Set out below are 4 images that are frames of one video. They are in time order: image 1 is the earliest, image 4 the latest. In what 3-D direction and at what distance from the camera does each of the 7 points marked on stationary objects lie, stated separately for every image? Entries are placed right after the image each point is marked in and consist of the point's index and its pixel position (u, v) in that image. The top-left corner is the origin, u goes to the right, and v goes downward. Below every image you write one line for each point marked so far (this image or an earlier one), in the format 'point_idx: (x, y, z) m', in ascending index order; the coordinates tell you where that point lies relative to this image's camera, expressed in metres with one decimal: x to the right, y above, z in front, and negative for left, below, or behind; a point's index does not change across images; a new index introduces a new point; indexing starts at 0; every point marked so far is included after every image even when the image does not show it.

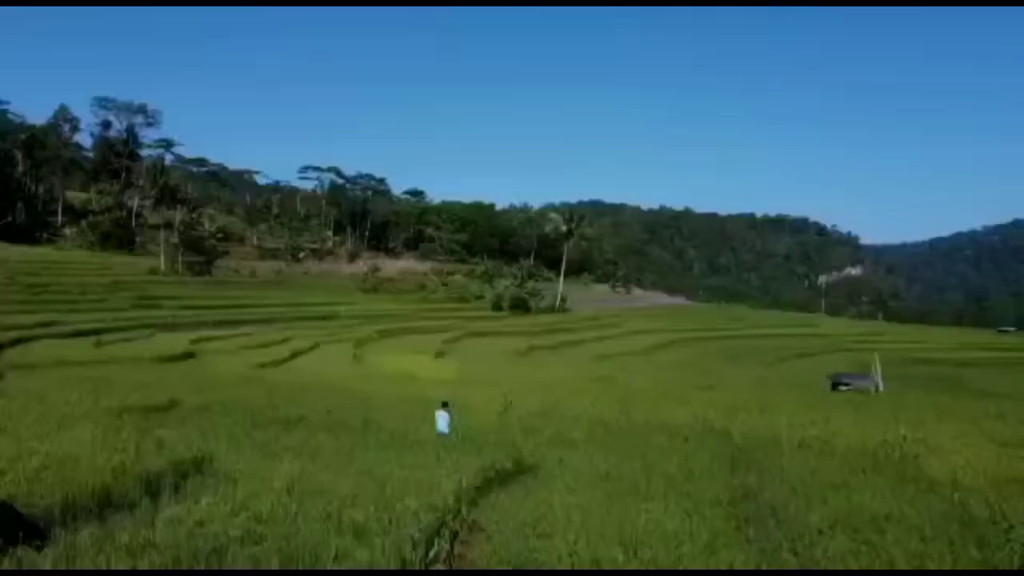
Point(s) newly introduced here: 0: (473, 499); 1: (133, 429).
0: (-0.5, -2.7, +12.0) m
1: (-5.8, -2.2, +14.5) m
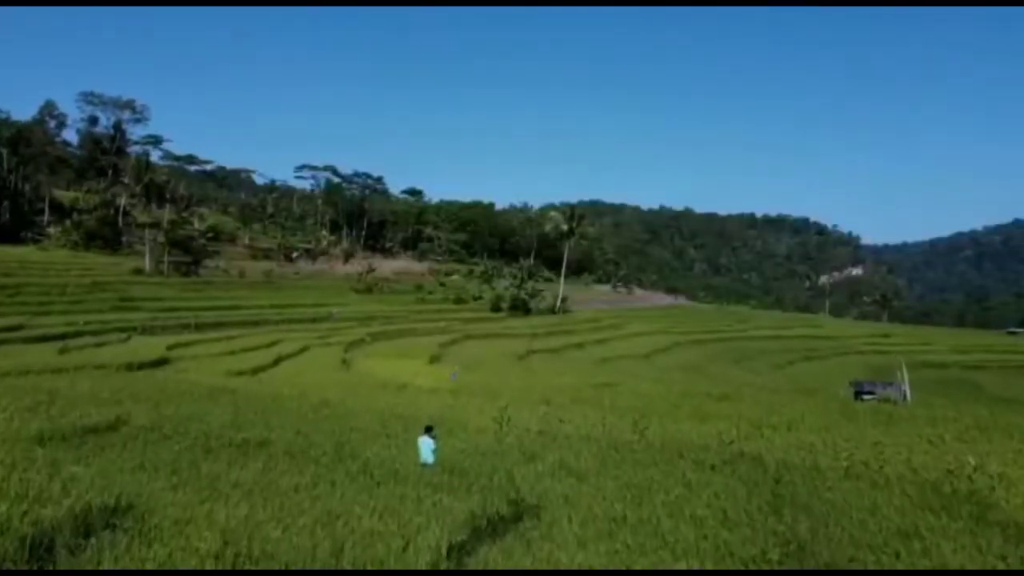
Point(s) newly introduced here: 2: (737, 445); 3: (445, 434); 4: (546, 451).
0: (-0.5, -2.7, +9.5) m
1: (-5.9, -2.2, +12.0) m
2: (+4.4, -3.0, +18.4) m
3: (-1.2, -2.7, +17.9) m
4: (+0.6, -2.8, +16.2) m
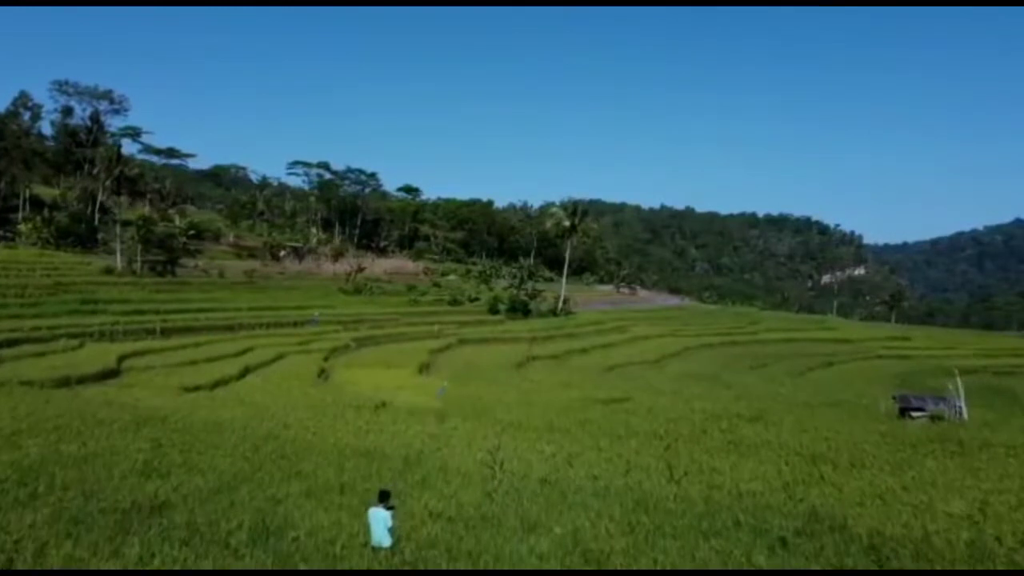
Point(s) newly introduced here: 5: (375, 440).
0: (-0.6, -2.8, +5.2) m
1: (-5.9, -2.3, +7.6) m
2: (+4.3, -3.1, +14.1) m
3: (-1.3, -2.8, +13.5) m
4: (+0.5, -2.8, +11.9) m
5: (-2.7, -2.9, +18.9) m
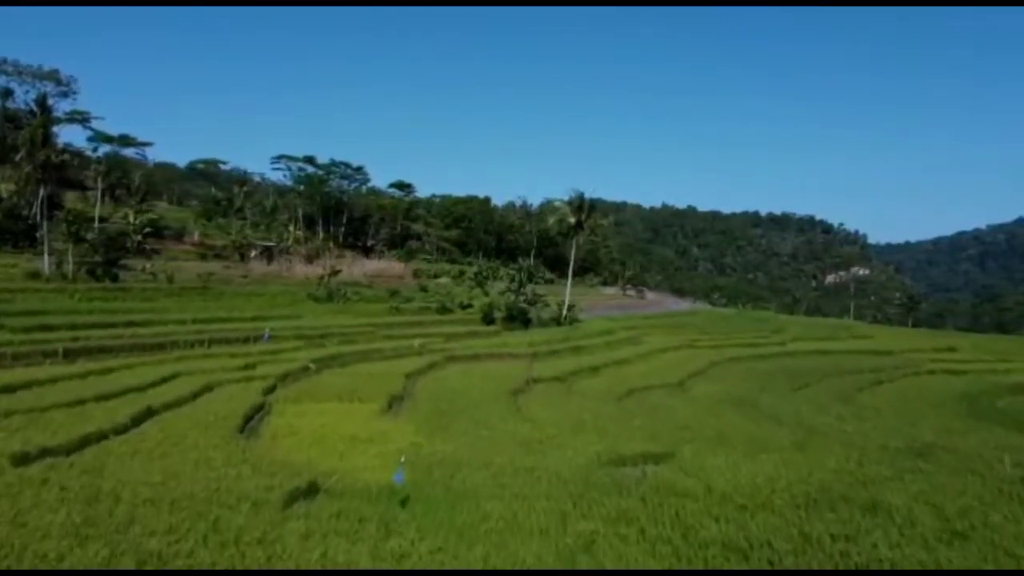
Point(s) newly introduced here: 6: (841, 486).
0: (-0.8, -3.2, -3.6) m
1: (-6.1, -2.7, -1.1) m
2: (+4.1, -3.5, +5.3) m
3: (-1.5, -3.2, +4.8) m
4: (+0.4, -3.2, +3.1) m
5: (-2.9, -3.3, +10.1) m
6: (+6.7, -4.0, +19.6) m
